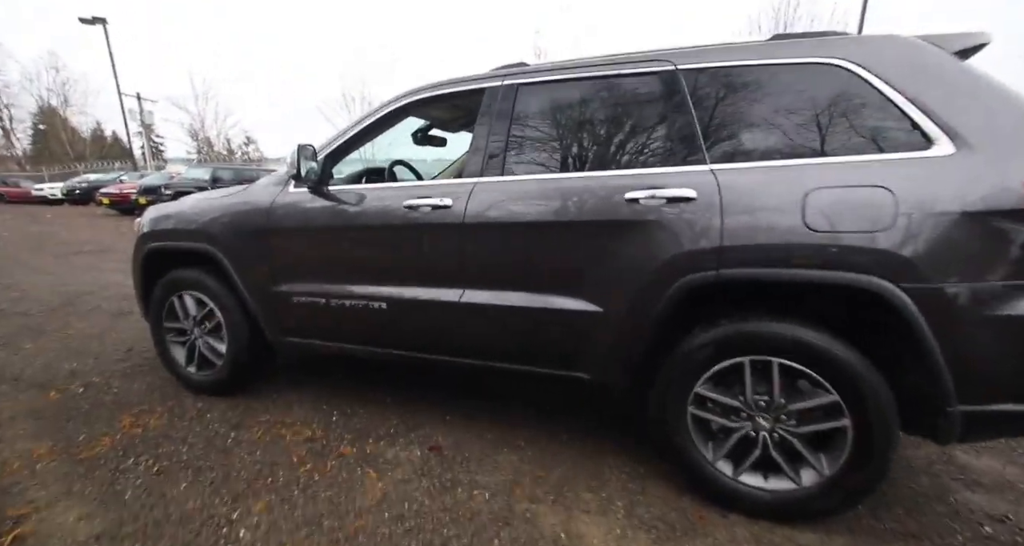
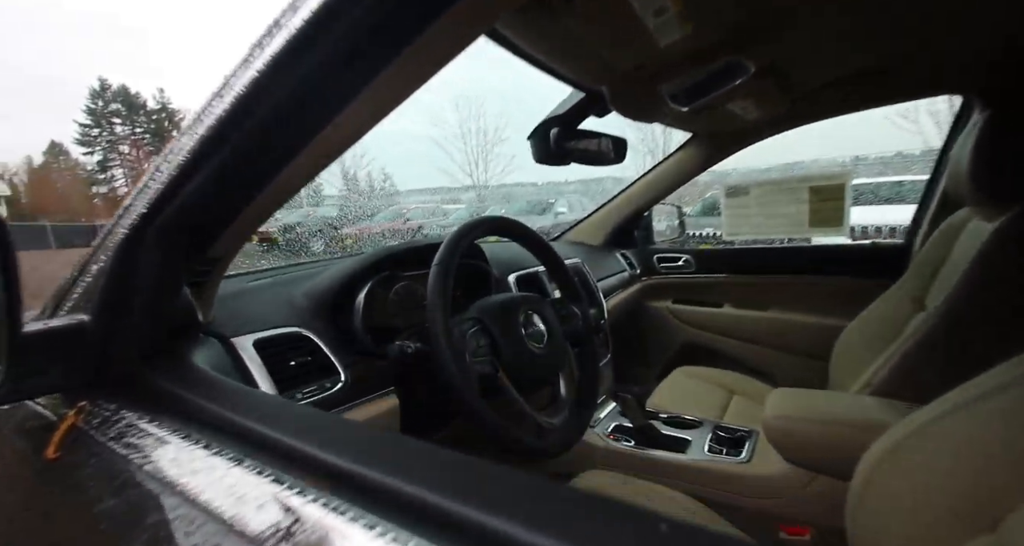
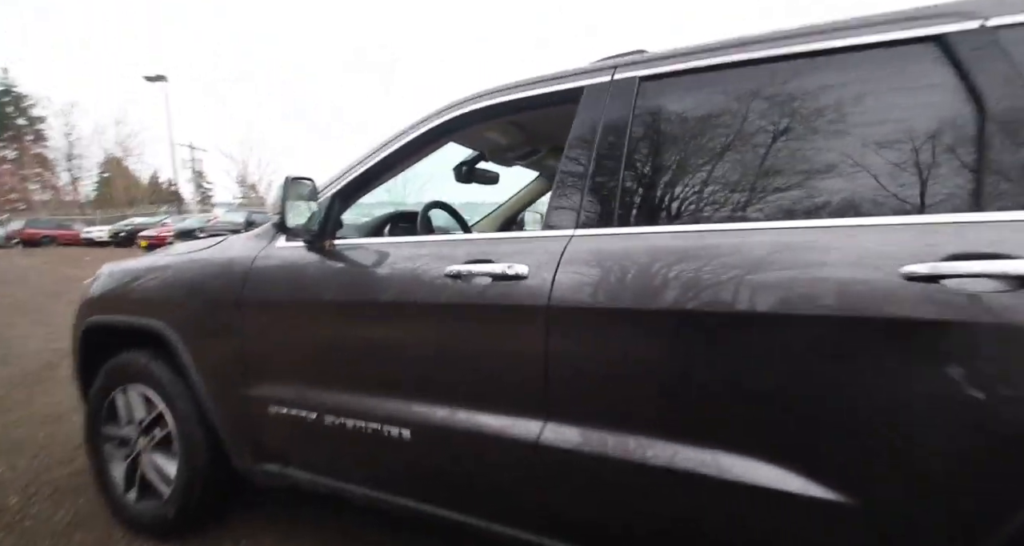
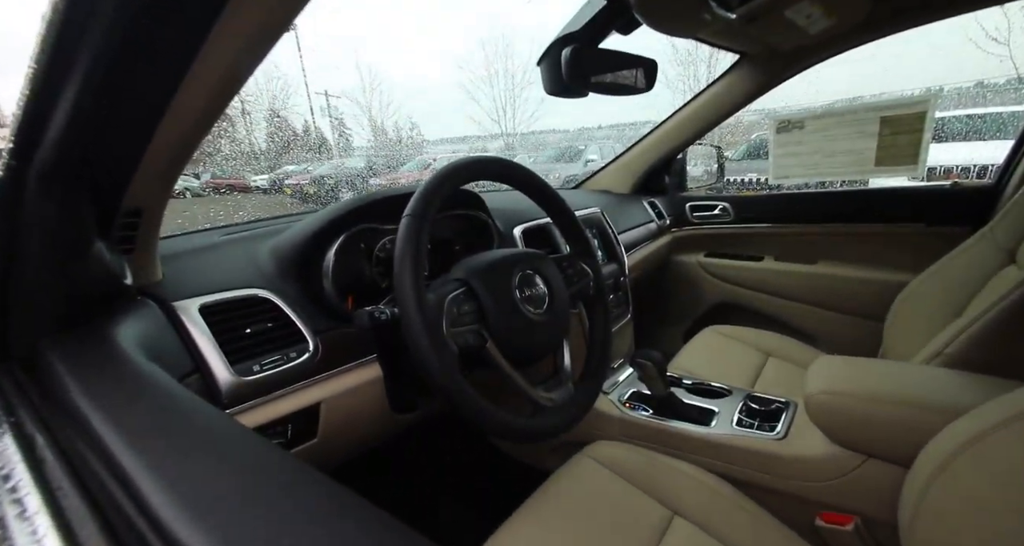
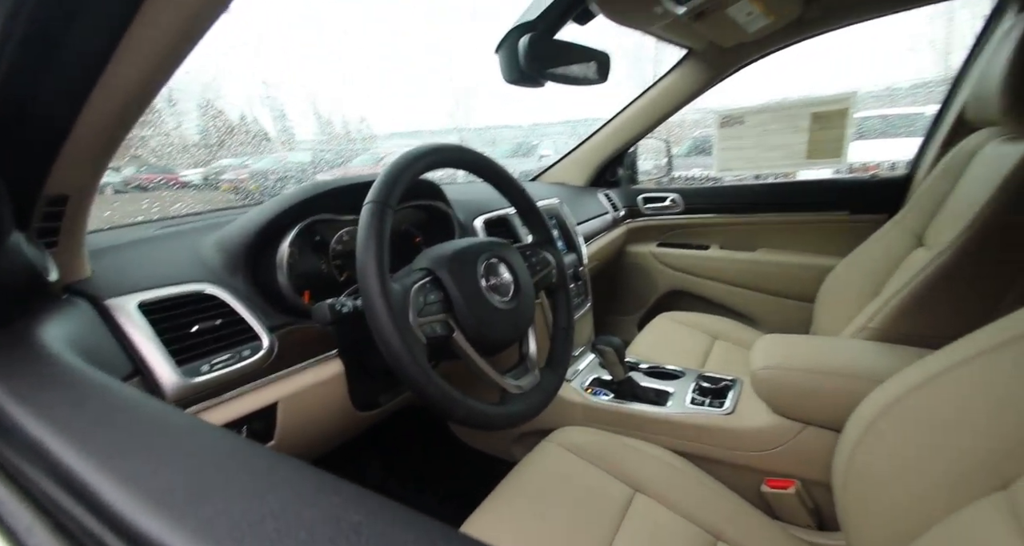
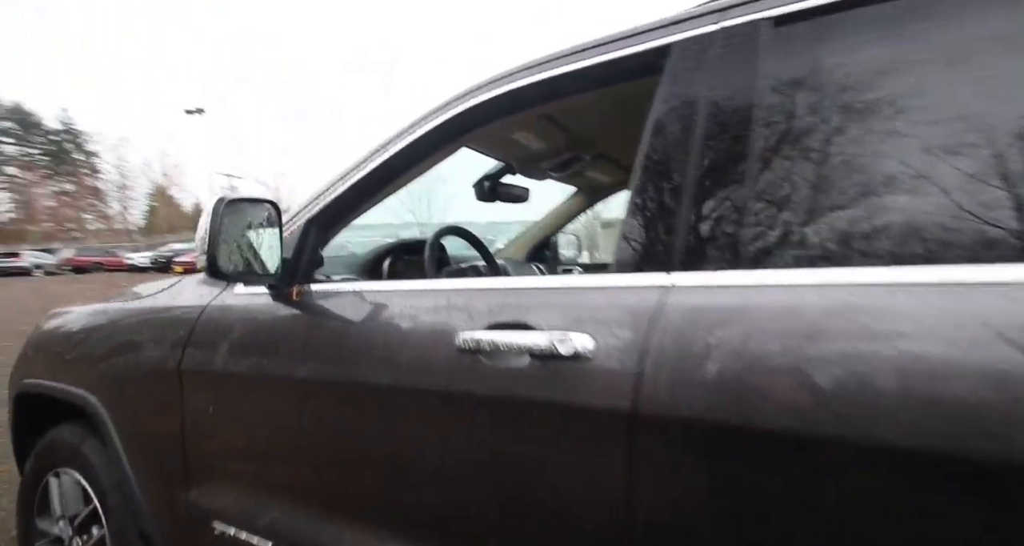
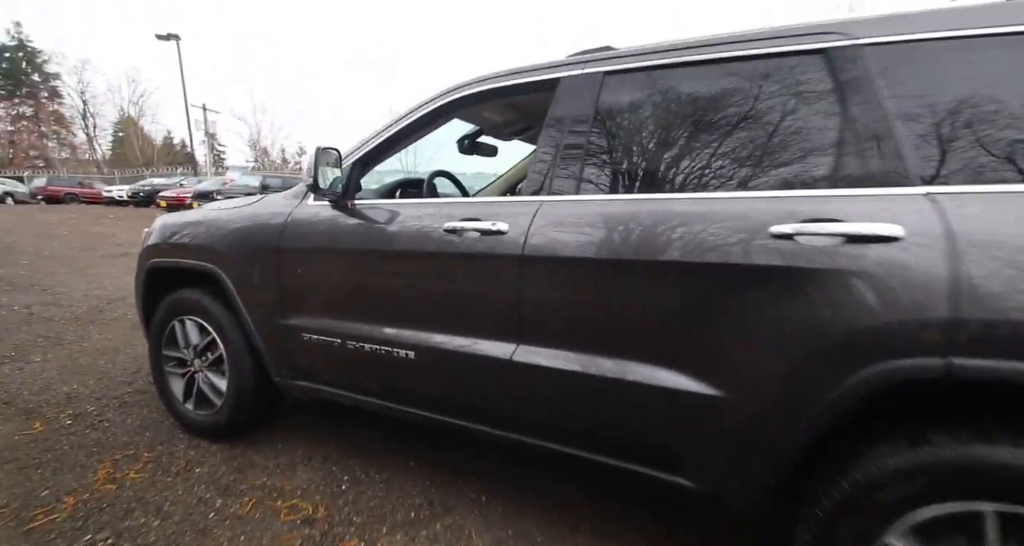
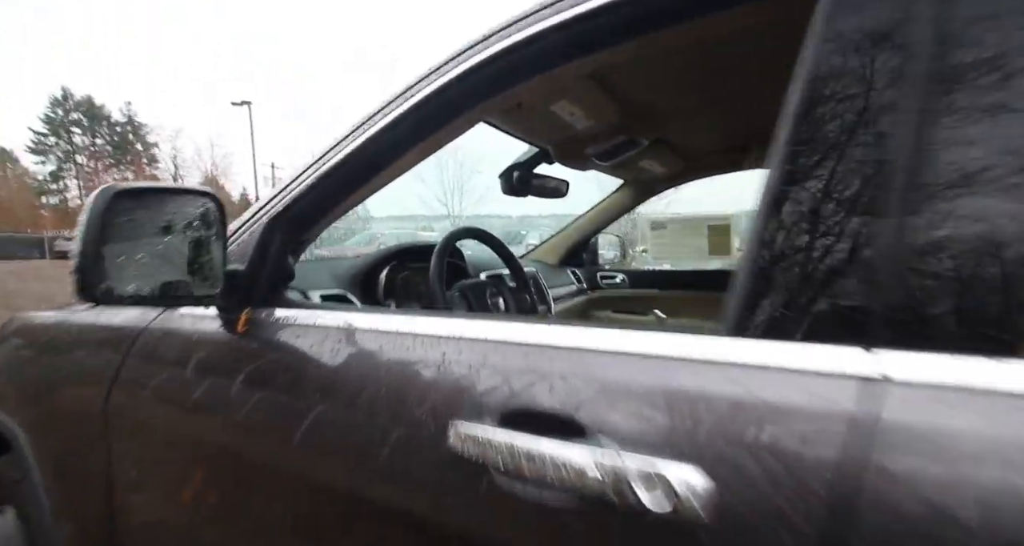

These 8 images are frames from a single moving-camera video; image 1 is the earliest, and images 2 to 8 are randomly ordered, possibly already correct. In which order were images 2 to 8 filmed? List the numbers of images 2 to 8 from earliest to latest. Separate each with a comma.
7, 3, 6, 8, 2, 4, 5
